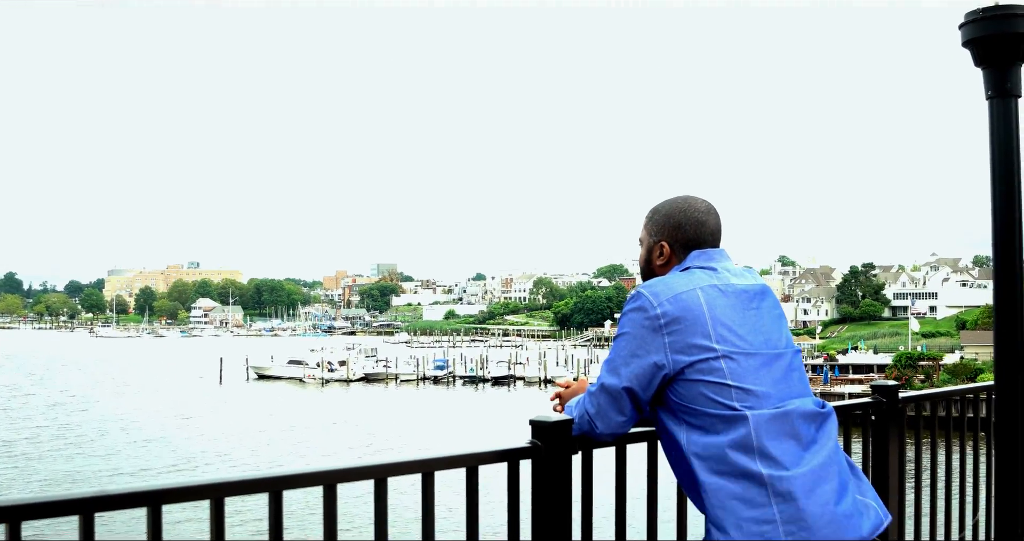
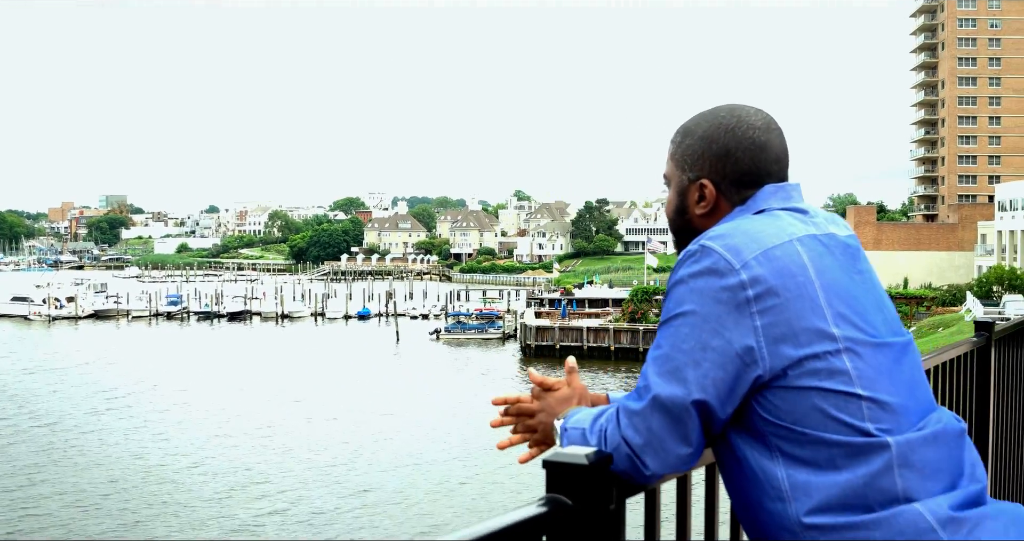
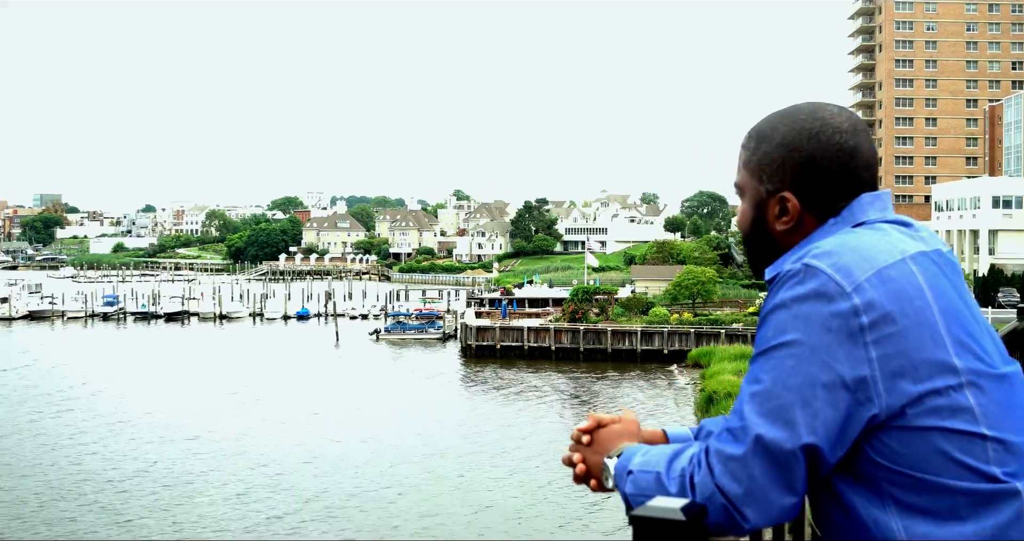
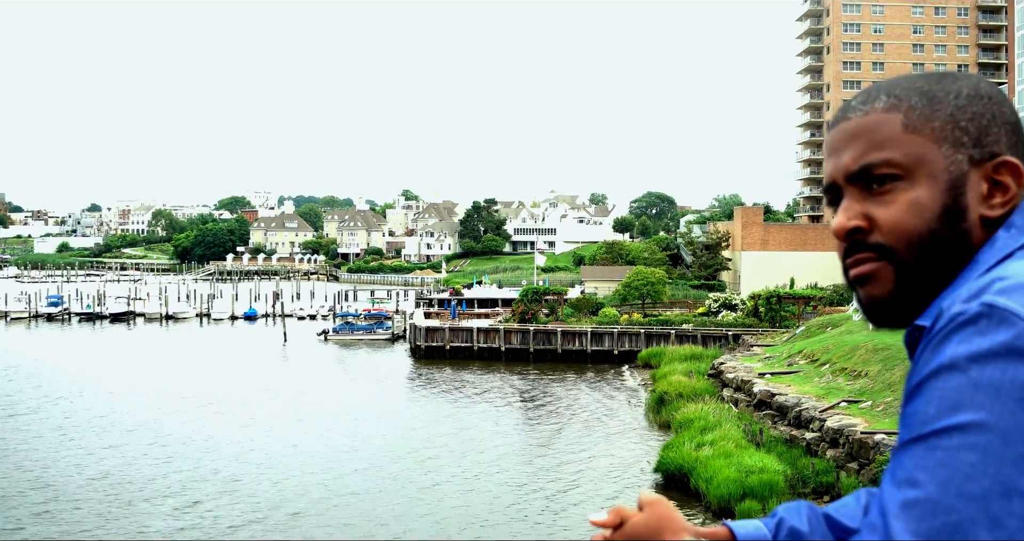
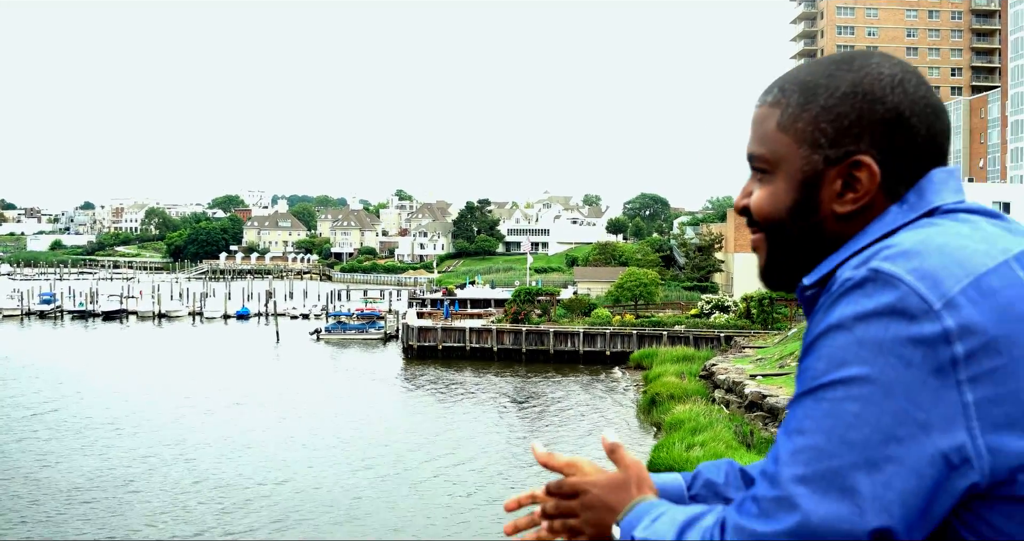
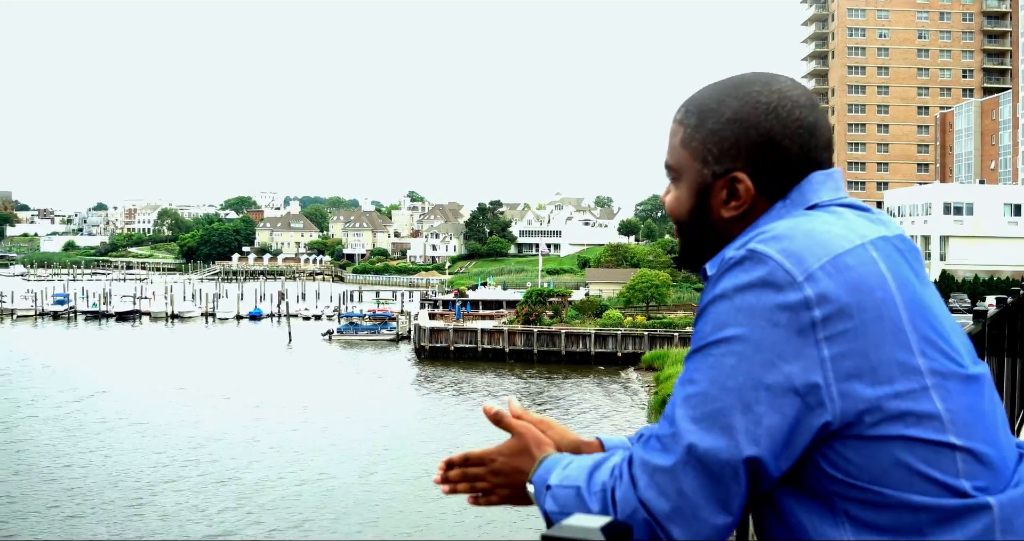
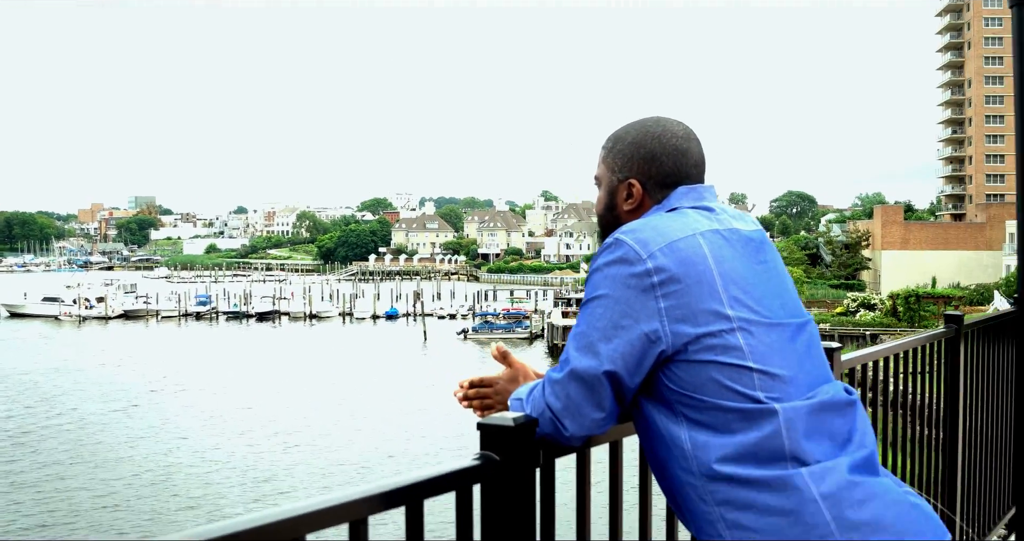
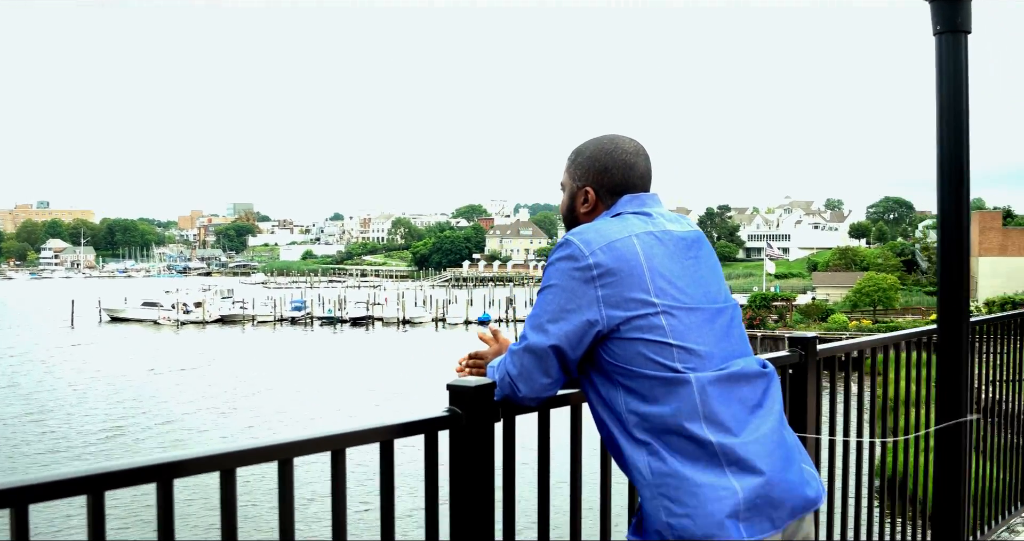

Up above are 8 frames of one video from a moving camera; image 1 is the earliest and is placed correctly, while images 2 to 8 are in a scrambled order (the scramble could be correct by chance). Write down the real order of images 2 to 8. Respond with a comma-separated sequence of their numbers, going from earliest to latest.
8, 7, 2, 3, 4, 5, 6
